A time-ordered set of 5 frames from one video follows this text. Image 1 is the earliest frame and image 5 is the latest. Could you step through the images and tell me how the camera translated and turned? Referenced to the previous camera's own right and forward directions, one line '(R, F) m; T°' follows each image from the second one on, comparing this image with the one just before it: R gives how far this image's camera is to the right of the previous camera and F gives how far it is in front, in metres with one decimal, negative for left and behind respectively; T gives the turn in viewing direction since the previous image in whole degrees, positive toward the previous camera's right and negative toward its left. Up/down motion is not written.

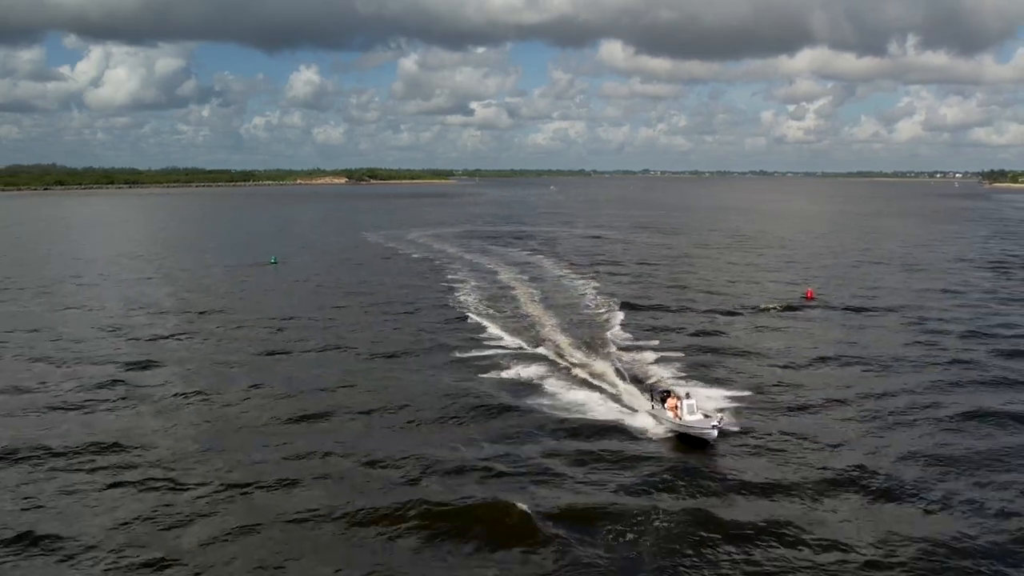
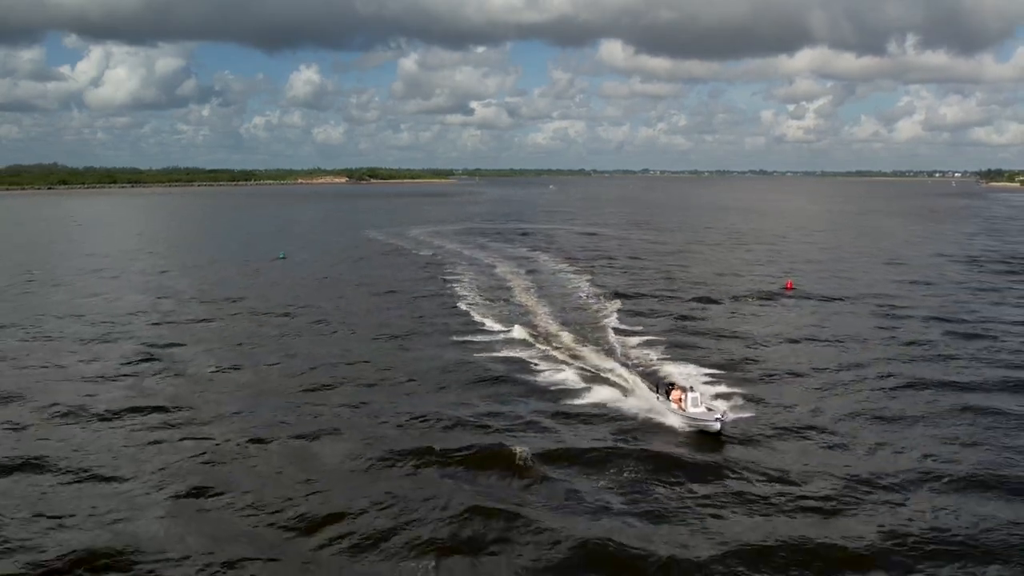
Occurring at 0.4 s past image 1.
(+0.3, -3.0) m; 0°
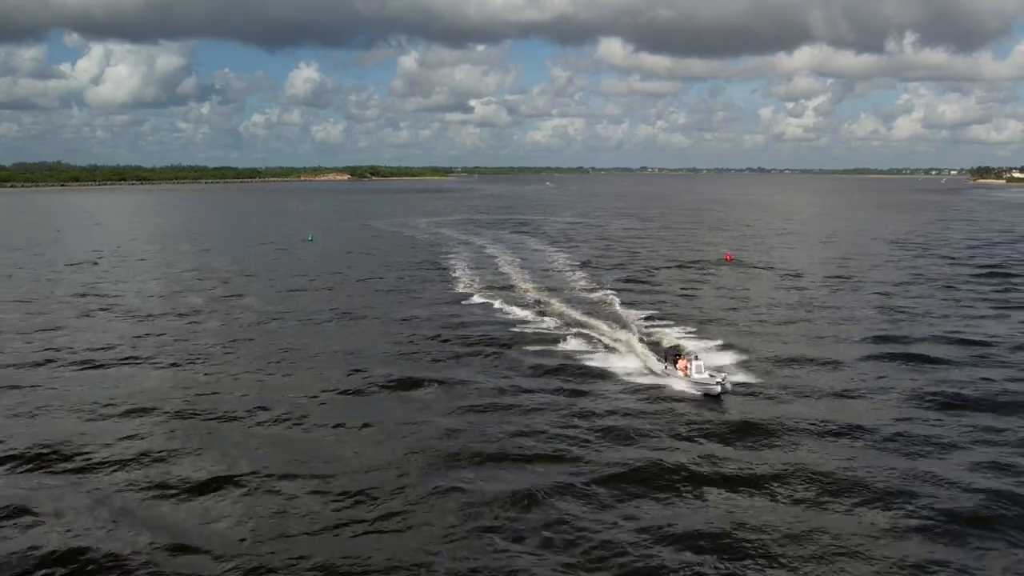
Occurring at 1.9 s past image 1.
(+1.1, -11.7) m; 0°
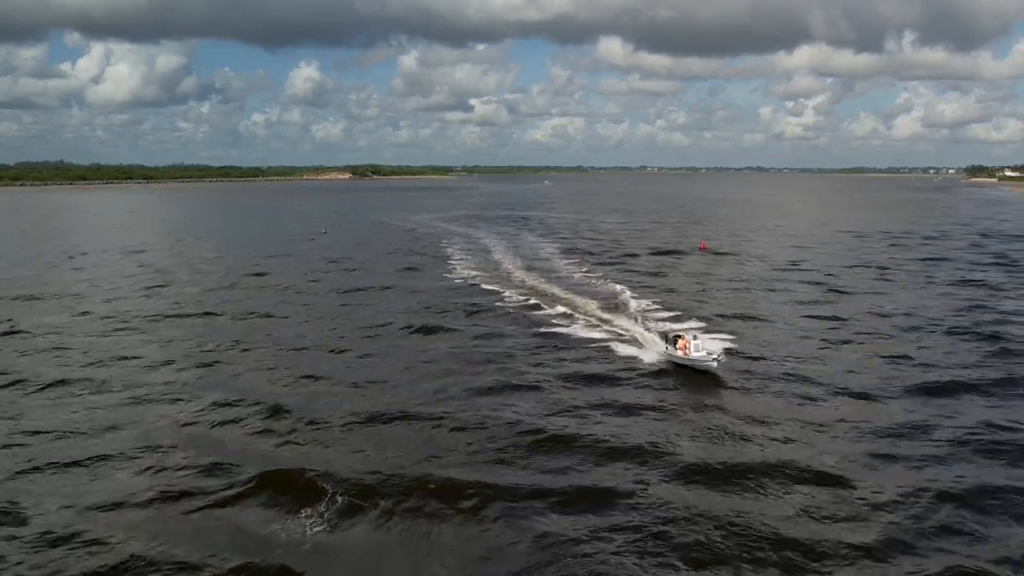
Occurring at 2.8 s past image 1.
(+0.6, -6.4) m; 0°
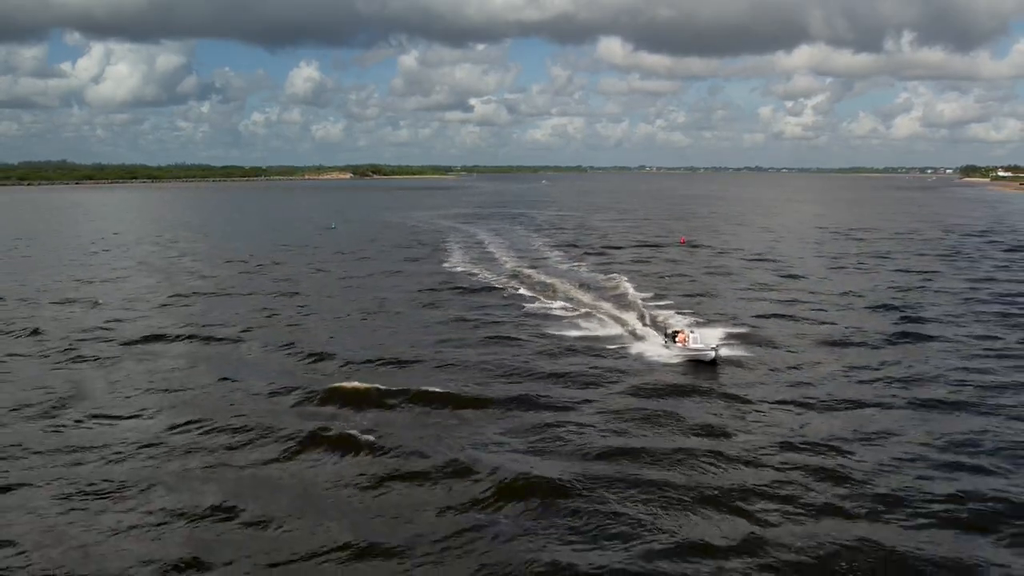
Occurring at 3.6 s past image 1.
(+1.1, -6.7) m; 0°
